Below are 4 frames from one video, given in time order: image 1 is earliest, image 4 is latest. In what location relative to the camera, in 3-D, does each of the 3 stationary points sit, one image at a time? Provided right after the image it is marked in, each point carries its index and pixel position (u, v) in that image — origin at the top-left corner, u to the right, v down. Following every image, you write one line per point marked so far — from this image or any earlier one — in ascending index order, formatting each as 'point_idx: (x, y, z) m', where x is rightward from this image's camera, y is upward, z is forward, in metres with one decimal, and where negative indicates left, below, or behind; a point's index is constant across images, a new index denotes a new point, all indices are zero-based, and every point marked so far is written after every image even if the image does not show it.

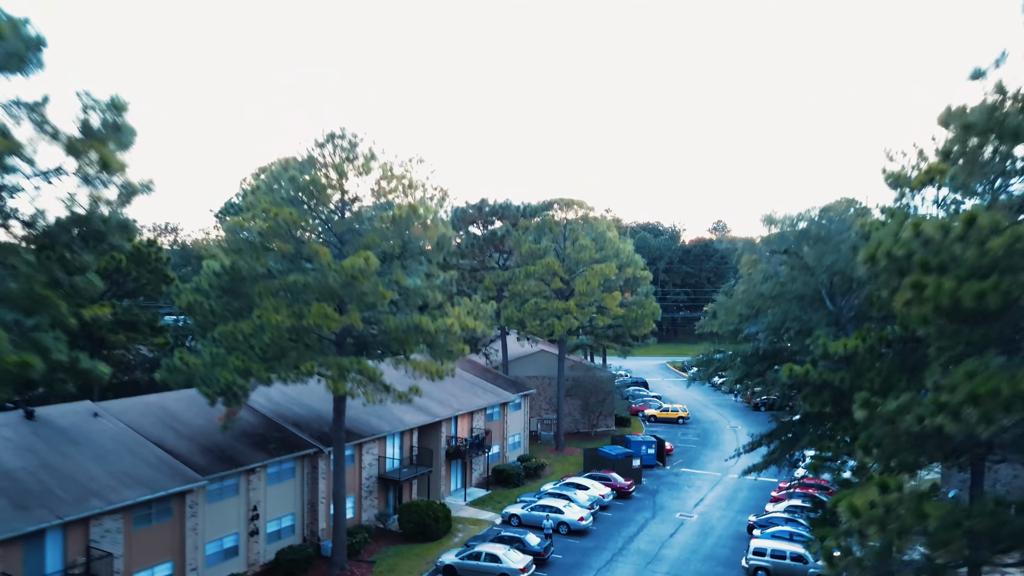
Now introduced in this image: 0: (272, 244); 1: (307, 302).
0: (-6.3, +1.2, +17.8) m
1: (-5.2, -0.5, +17.5) m
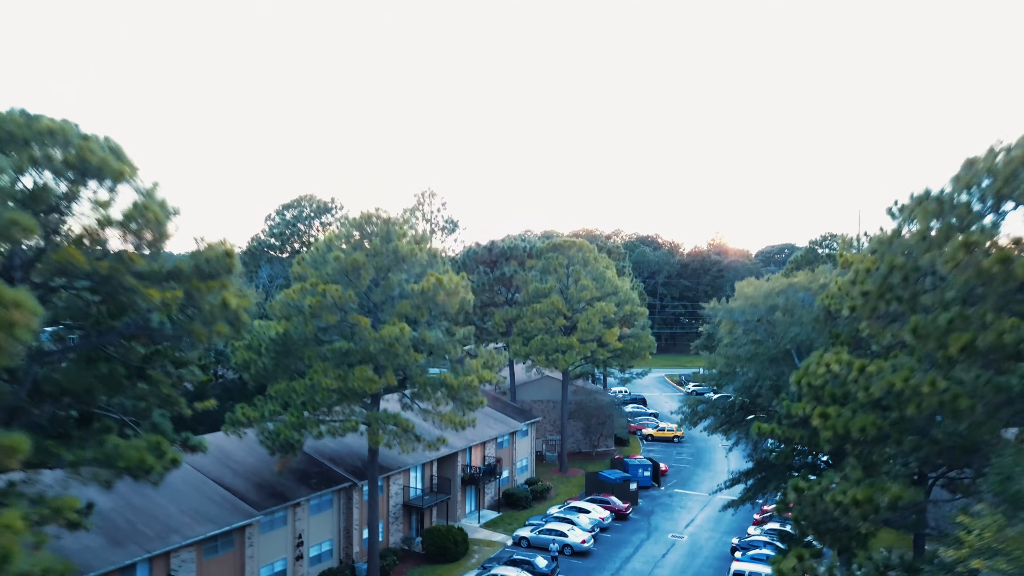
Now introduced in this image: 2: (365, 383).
0: (-5.9, -0.8, +20.8) m
1: (-4.8, -2.4, +20.5) m
2: (-4.3, -2.8, +19.7) m
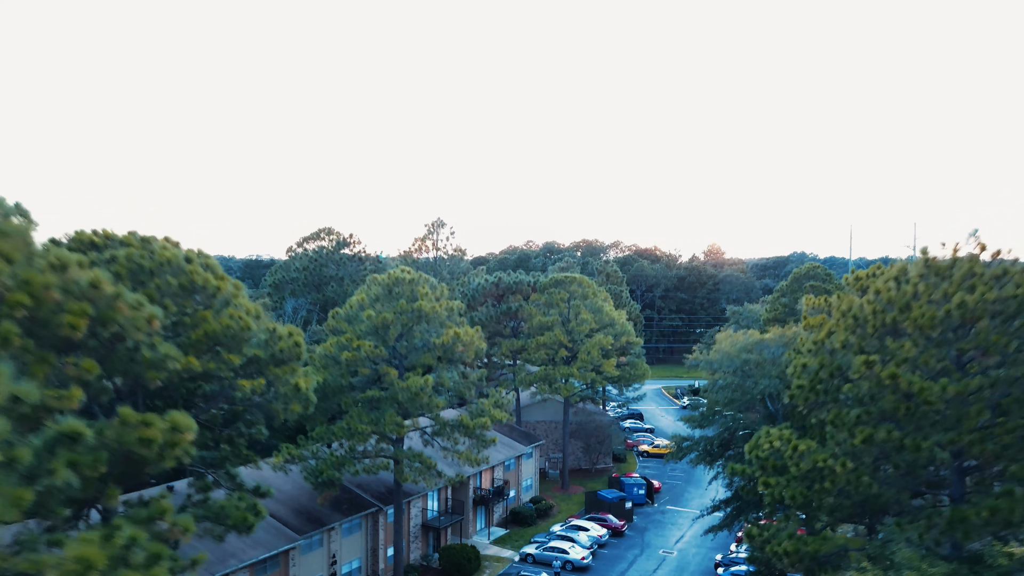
0: (-5.6, -2.7, +23.9) m
1: (-4.5, -4.3, +23.6) m
2: (-4.0, -4.7, +22.9) m
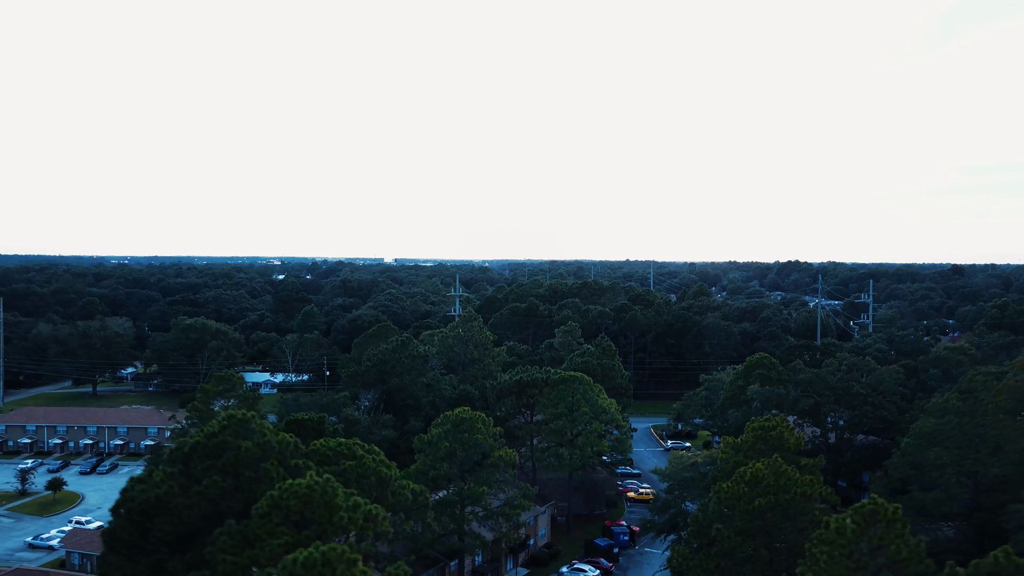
0: (-4.2, -10.5, +37.5) m
1: (-3.2, -12.1, +37.2) m
2: (-2.6, -12.5, +36.4) m
